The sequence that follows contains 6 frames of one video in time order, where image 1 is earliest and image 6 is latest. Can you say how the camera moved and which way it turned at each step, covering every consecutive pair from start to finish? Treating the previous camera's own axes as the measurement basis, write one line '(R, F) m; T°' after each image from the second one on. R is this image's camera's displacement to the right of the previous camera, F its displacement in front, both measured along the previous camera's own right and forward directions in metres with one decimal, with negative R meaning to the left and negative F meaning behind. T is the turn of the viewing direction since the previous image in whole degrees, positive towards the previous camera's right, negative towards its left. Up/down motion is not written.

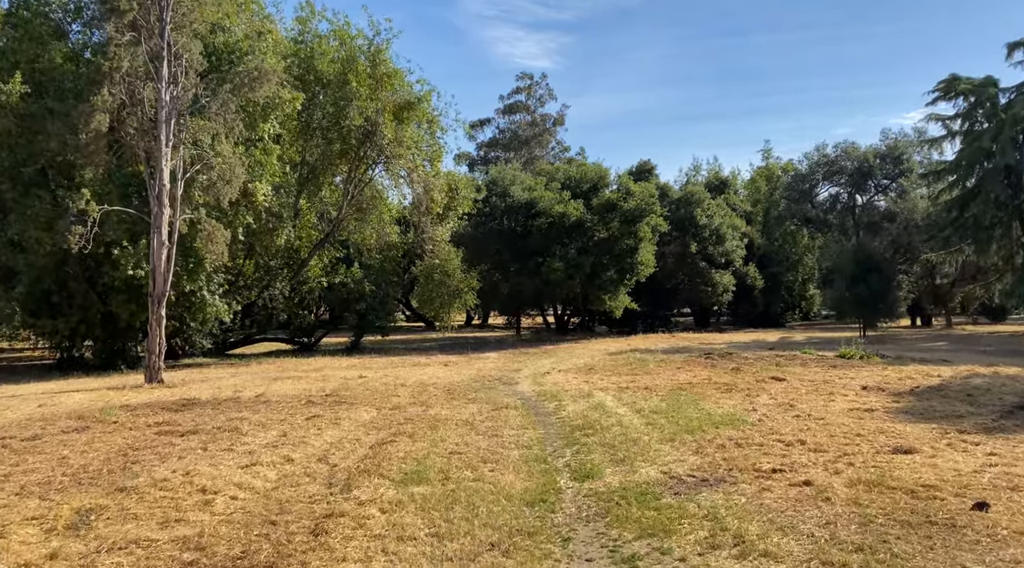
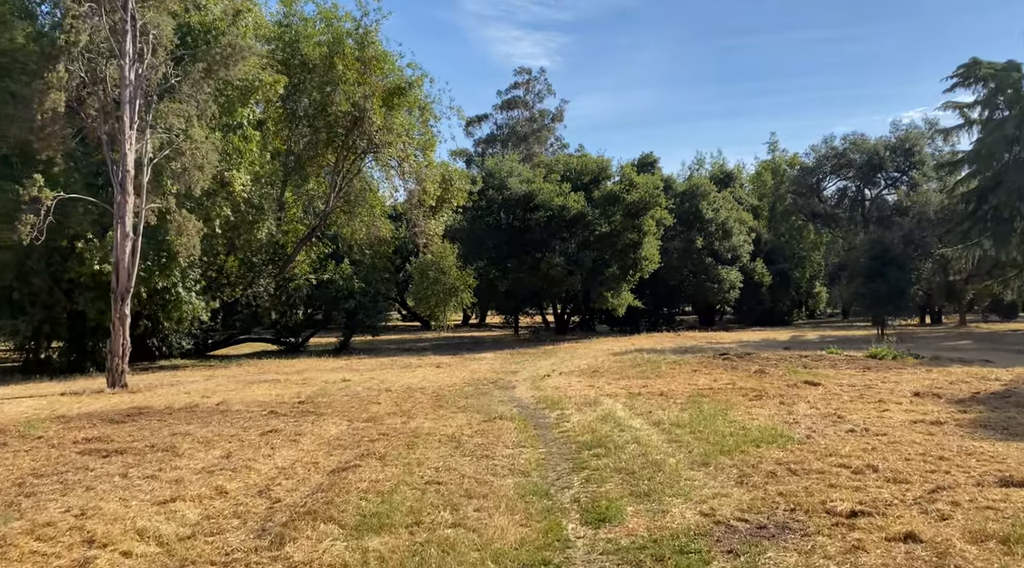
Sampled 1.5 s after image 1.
(0.0, +1.7) m; 0°
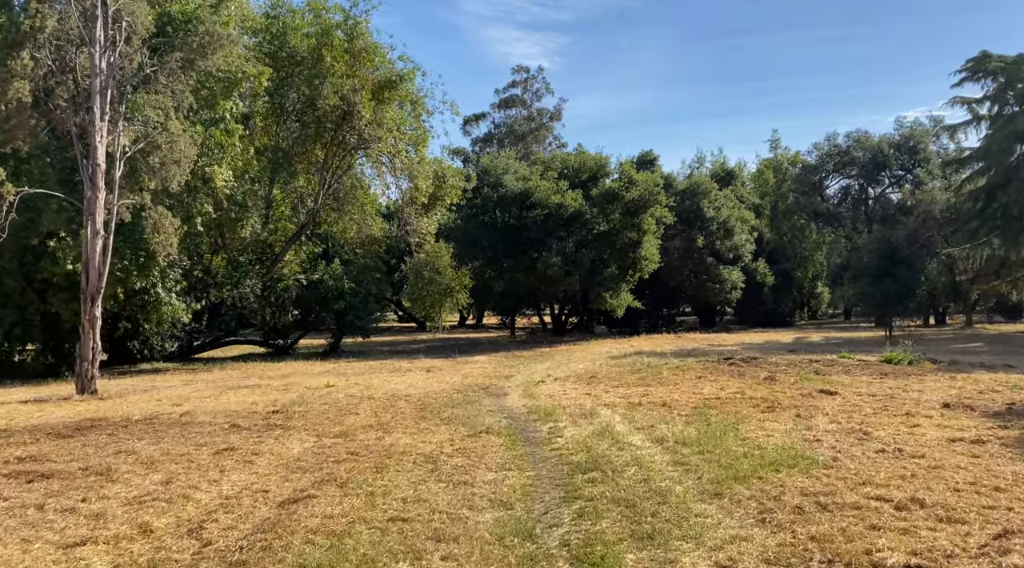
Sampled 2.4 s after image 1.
(+0.1, +1.0) m; 0°
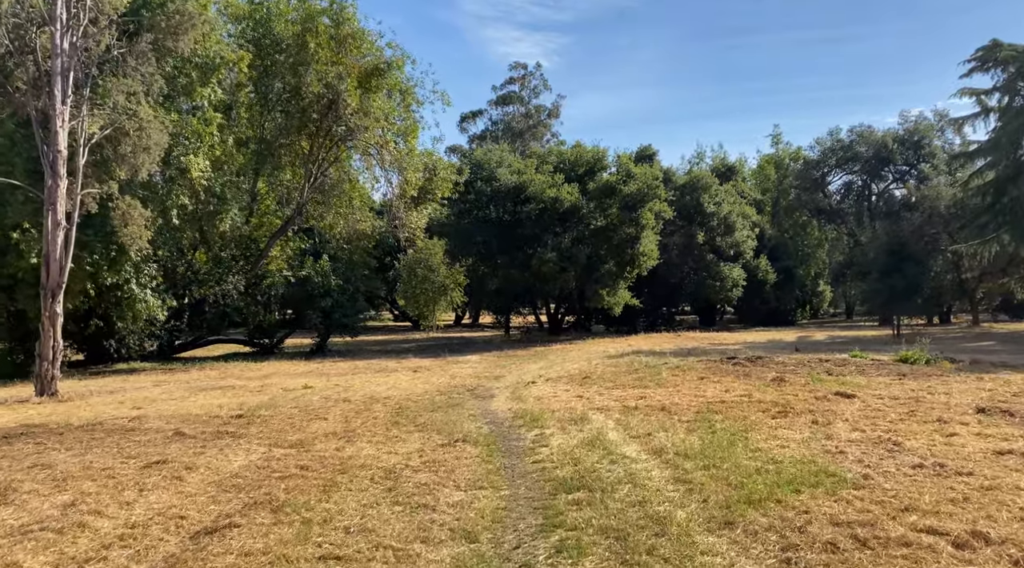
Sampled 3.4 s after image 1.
(+0.2, +1.1) m; 0°
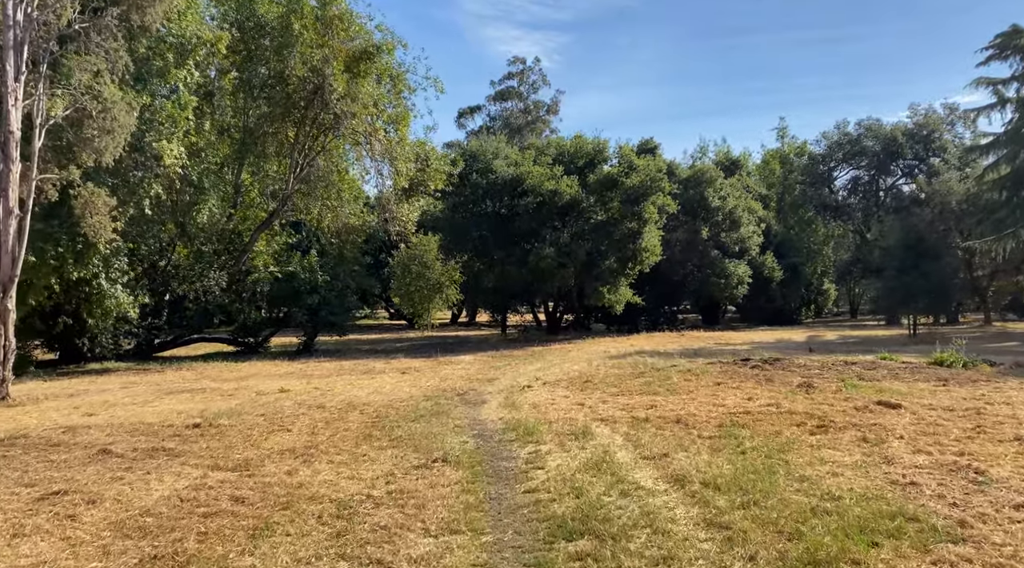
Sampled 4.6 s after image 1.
(+0.1, +1.4) m; 0°
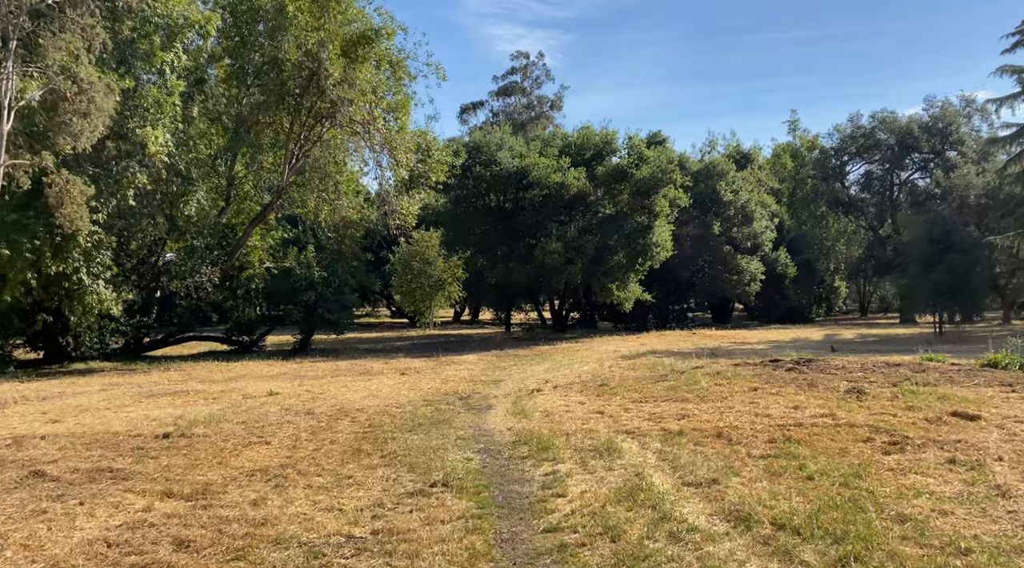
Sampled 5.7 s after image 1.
(-0.1, +1.2) m; 0°
